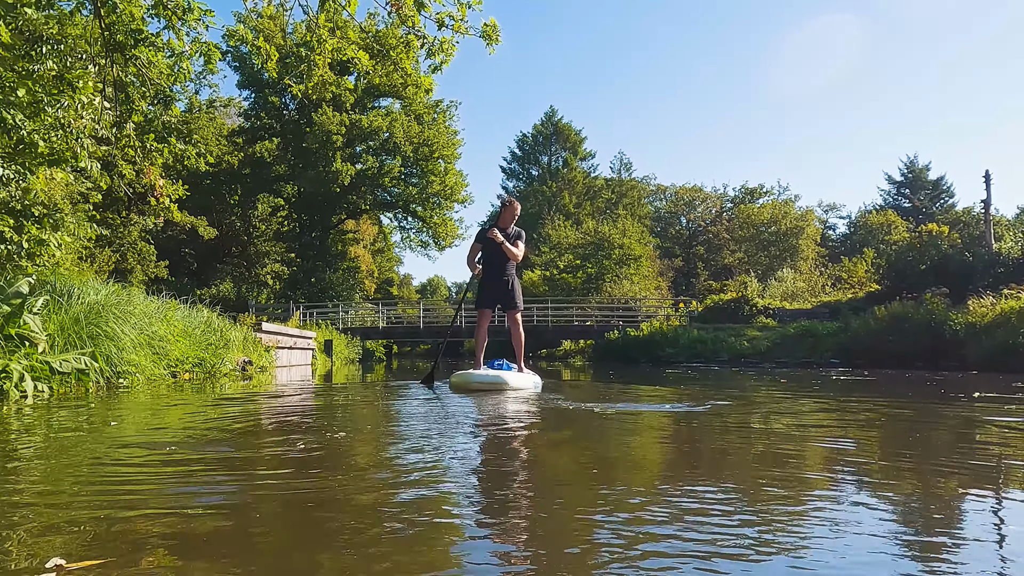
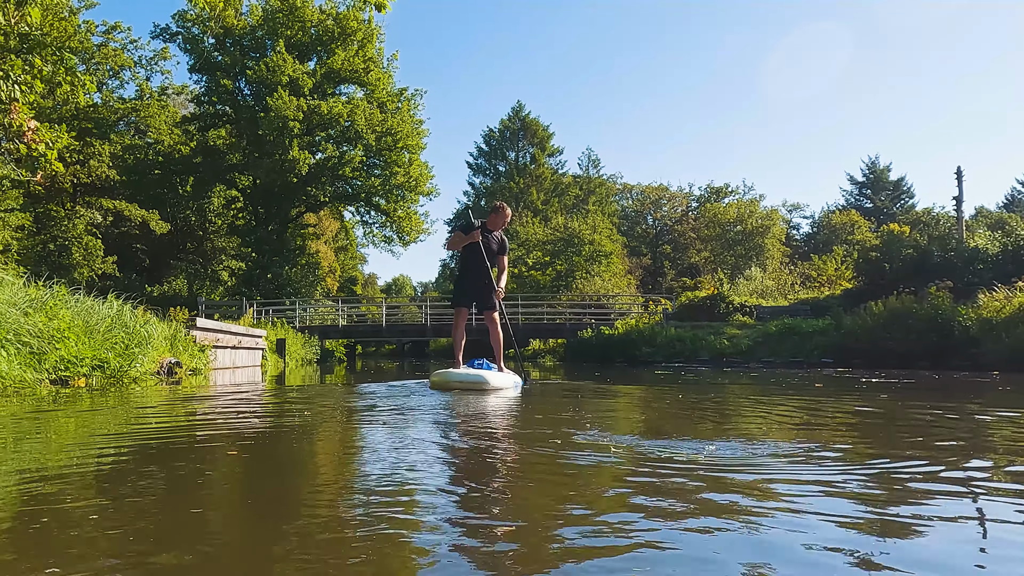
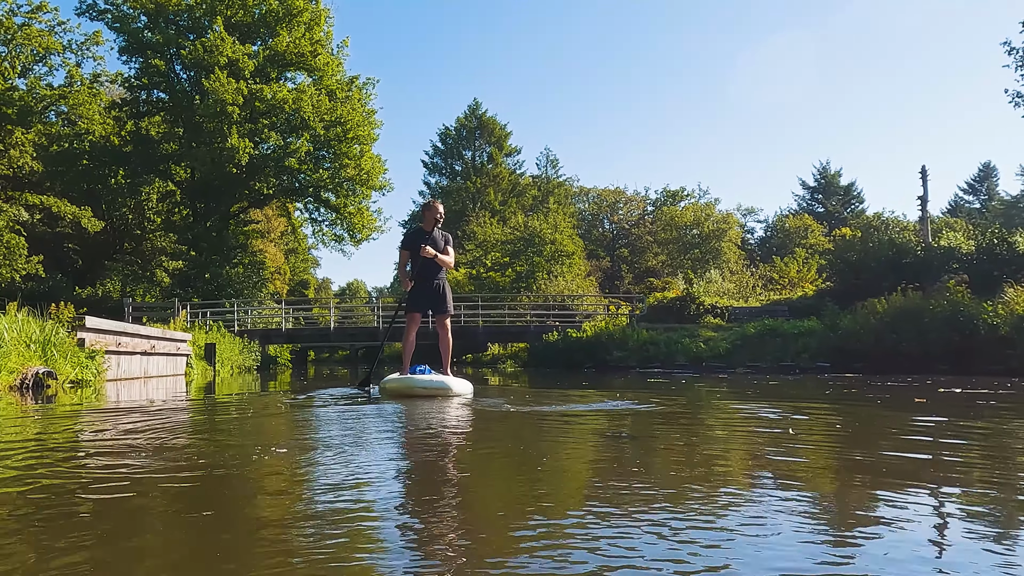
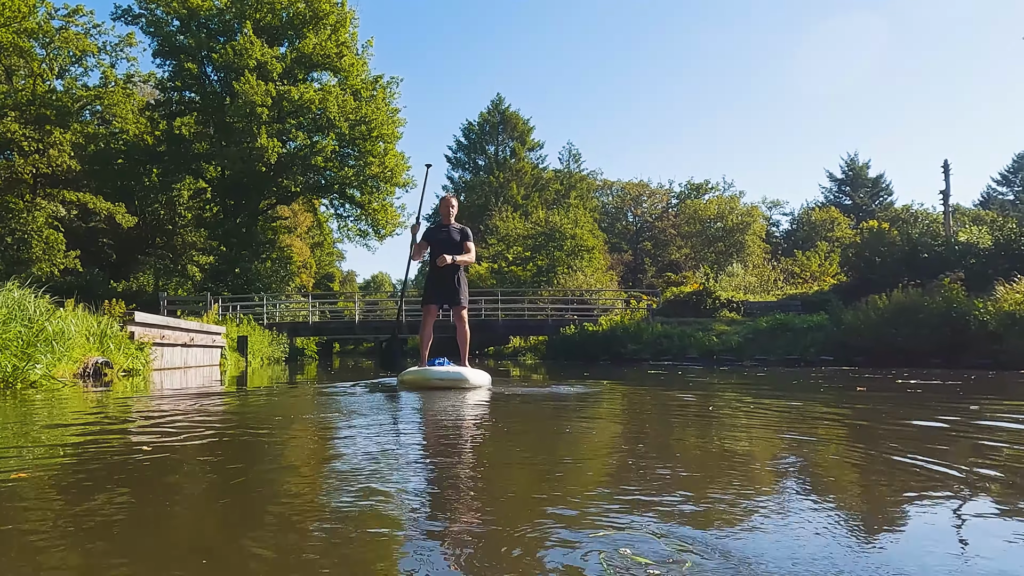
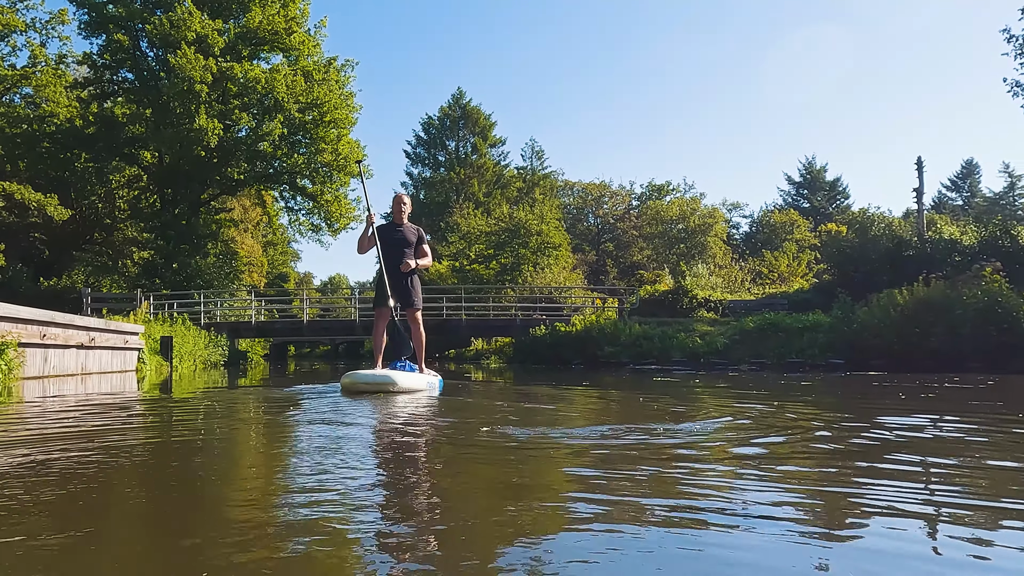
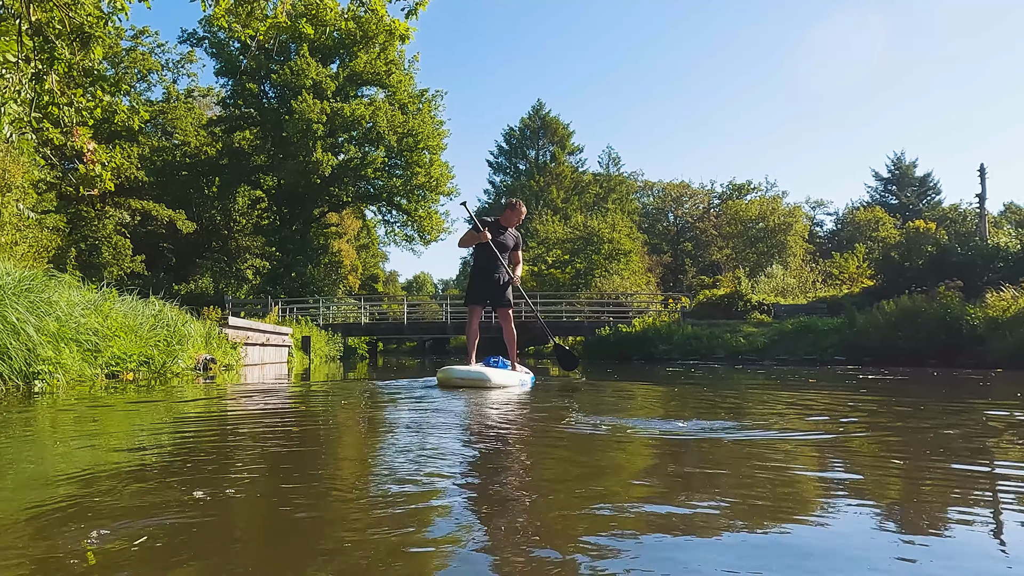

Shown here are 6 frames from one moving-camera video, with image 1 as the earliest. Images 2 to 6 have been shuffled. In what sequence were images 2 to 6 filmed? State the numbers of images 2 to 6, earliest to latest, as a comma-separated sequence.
6, 2, 4, 3, 5
